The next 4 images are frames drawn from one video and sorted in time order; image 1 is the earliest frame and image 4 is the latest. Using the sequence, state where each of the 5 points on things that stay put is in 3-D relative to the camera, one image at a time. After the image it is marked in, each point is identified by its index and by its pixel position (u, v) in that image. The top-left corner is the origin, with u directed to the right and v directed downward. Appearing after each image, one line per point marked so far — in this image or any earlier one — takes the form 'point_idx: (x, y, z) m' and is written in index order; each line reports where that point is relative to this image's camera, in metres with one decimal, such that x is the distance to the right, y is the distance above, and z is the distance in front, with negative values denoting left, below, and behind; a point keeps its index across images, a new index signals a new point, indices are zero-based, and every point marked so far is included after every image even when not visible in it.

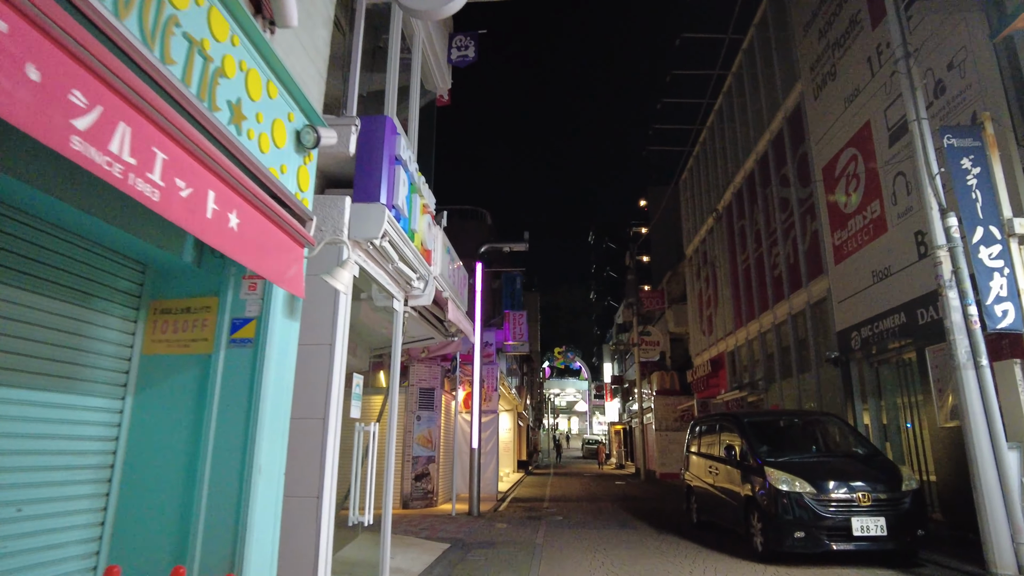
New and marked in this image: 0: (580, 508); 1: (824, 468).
0: (+1.6, -5.2, +15.0) m
1: (+3.8, -2.2, +7.7) m
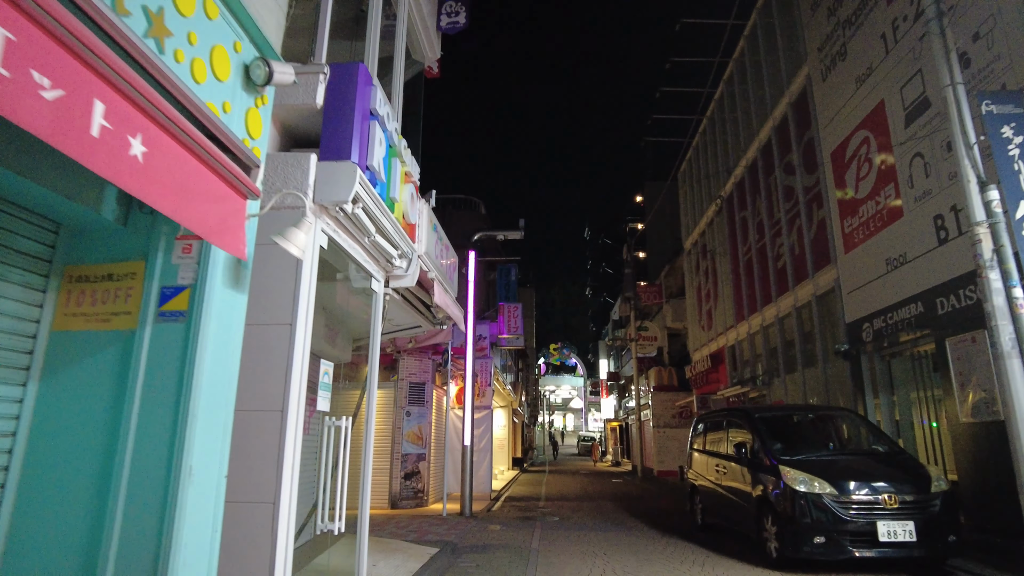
0: (+1.5, -5.0, +14.4) m
1: (+3.7, -2.0, +7.1) m
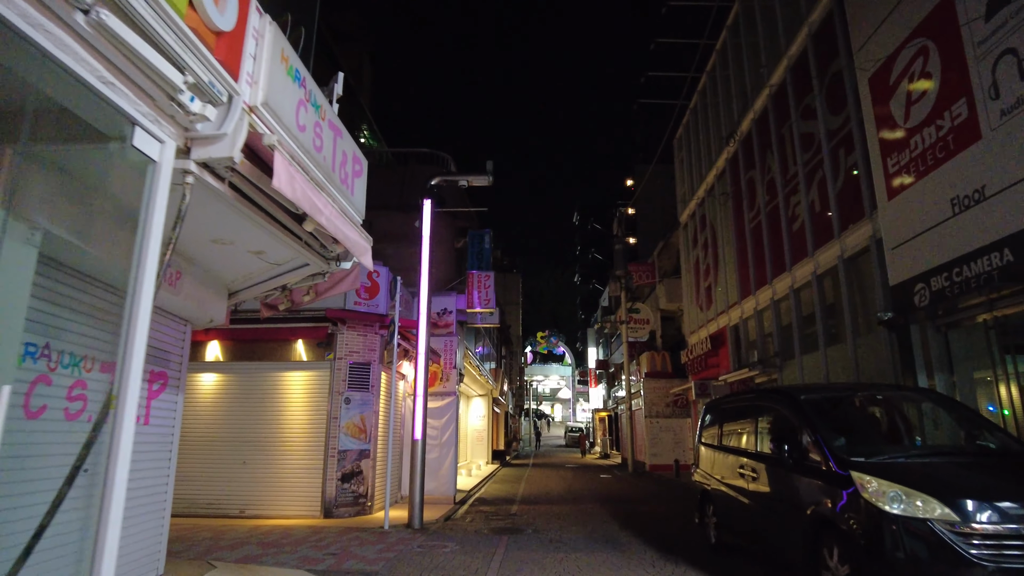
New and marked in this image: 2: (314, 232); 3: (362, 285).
0: (+0.8, -4.3, +12.0) m
1: (+3.2, -1.4, +4.6) m
2: (-1.4, +0.4, +4.4) m
3: (-2.7, +0.1, +11.3) m
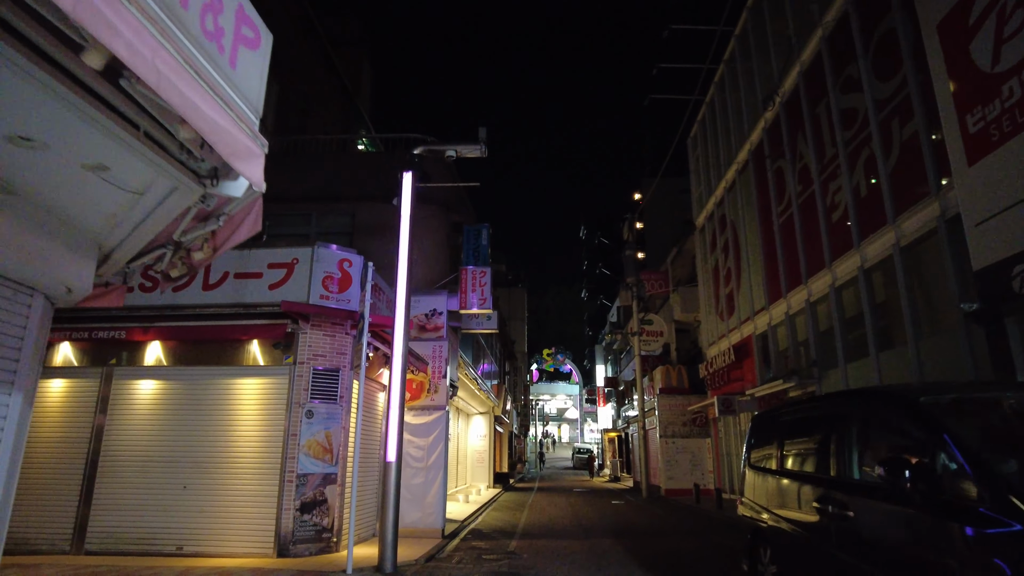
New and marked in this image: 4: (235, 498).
0: (+0.8, -4.1, +10.0) m
1: (+3.1, -1.0, +2.7) m
2: (-1.5, +0.7, +2.6) m
3: (-2.7, +0.2, +9.5) m
4: (-3.8, -2.9, +8.7) m
